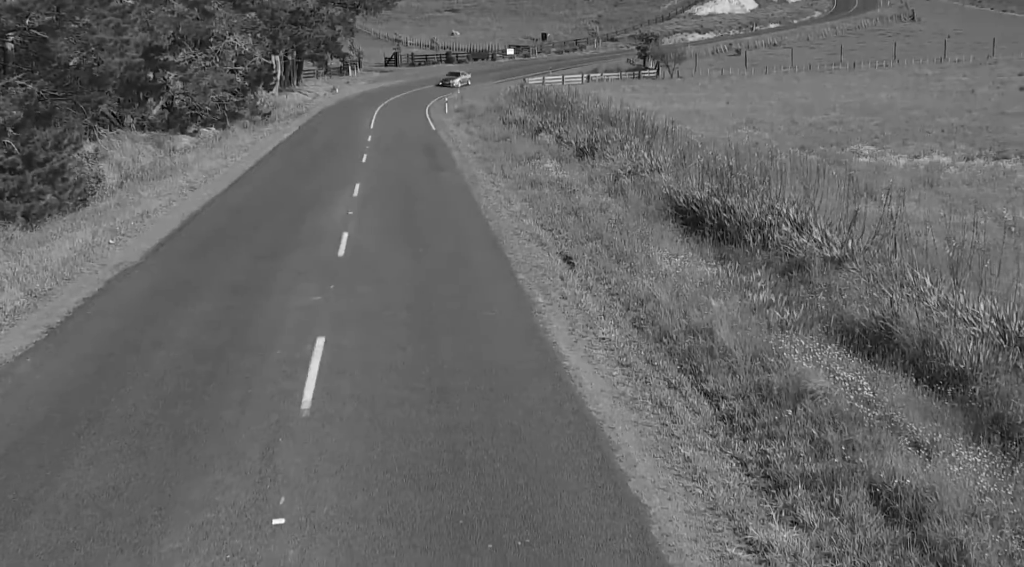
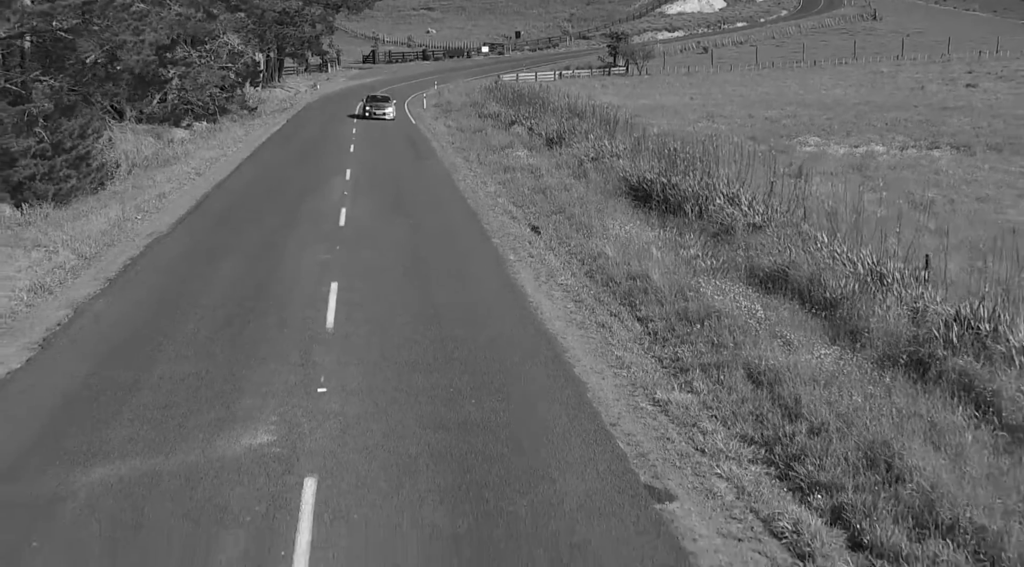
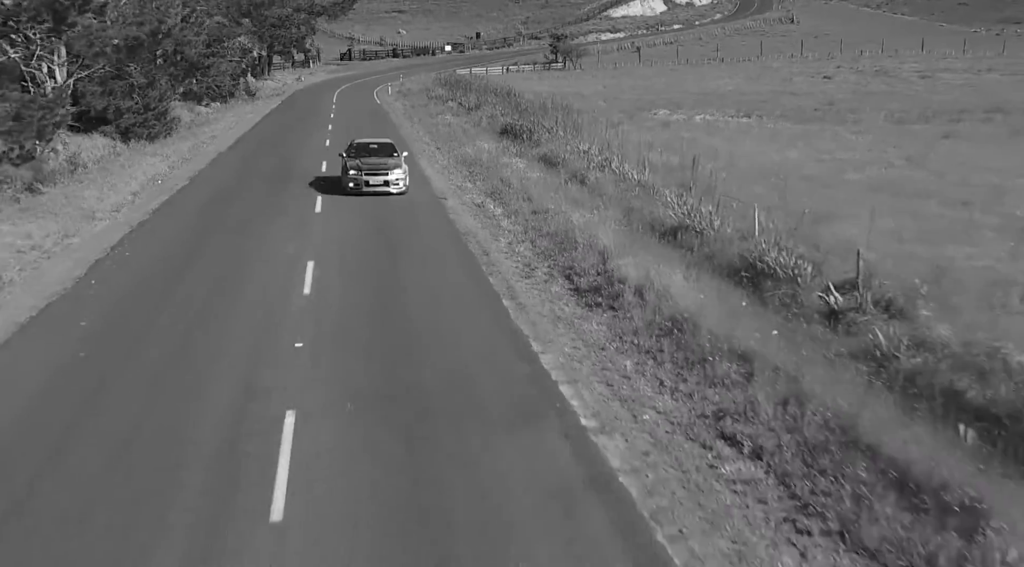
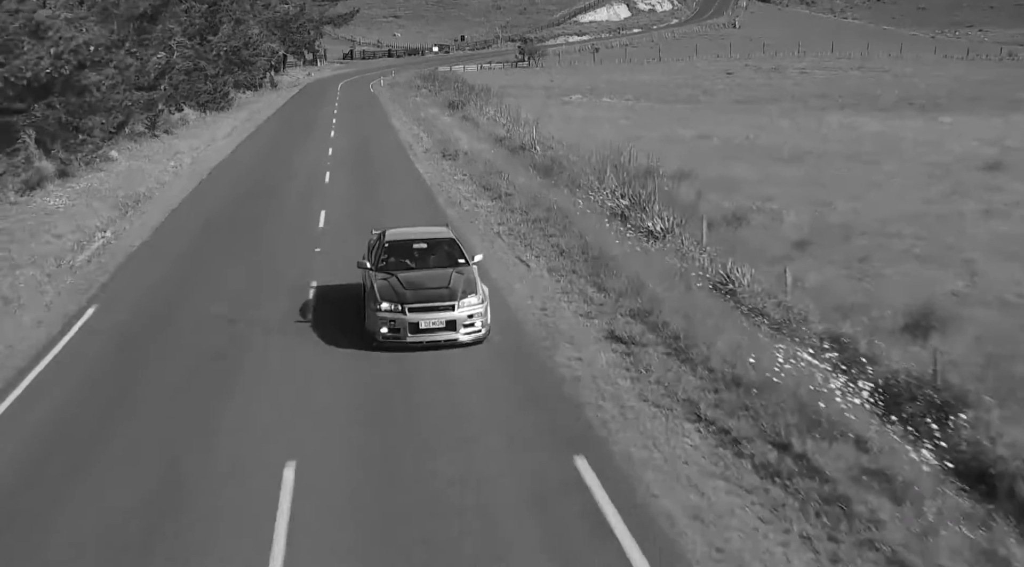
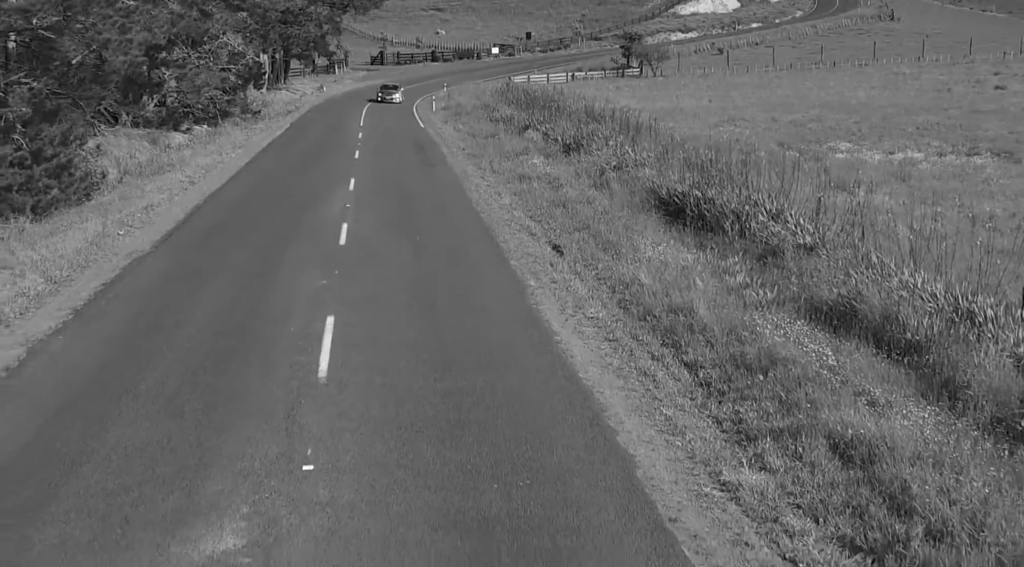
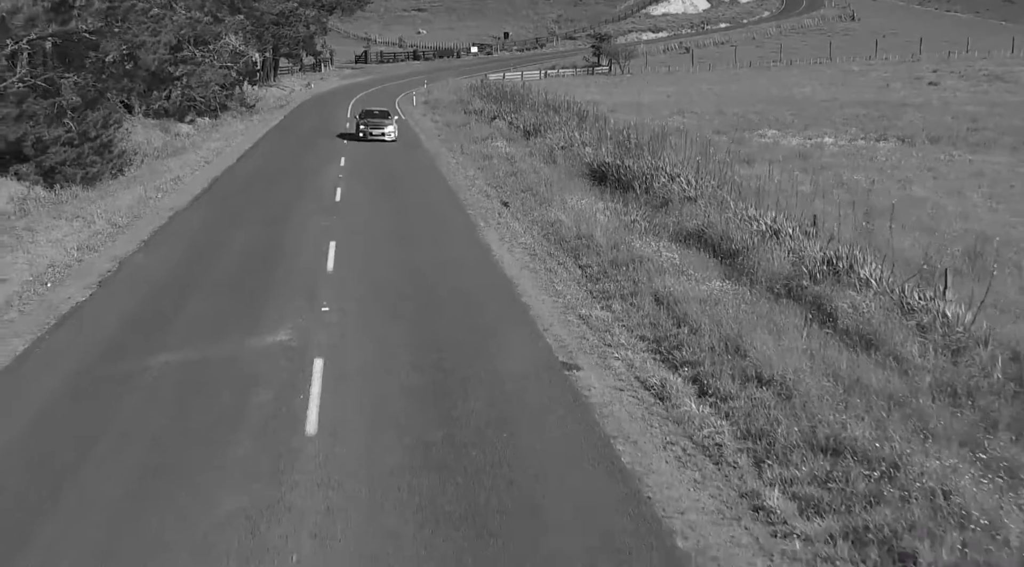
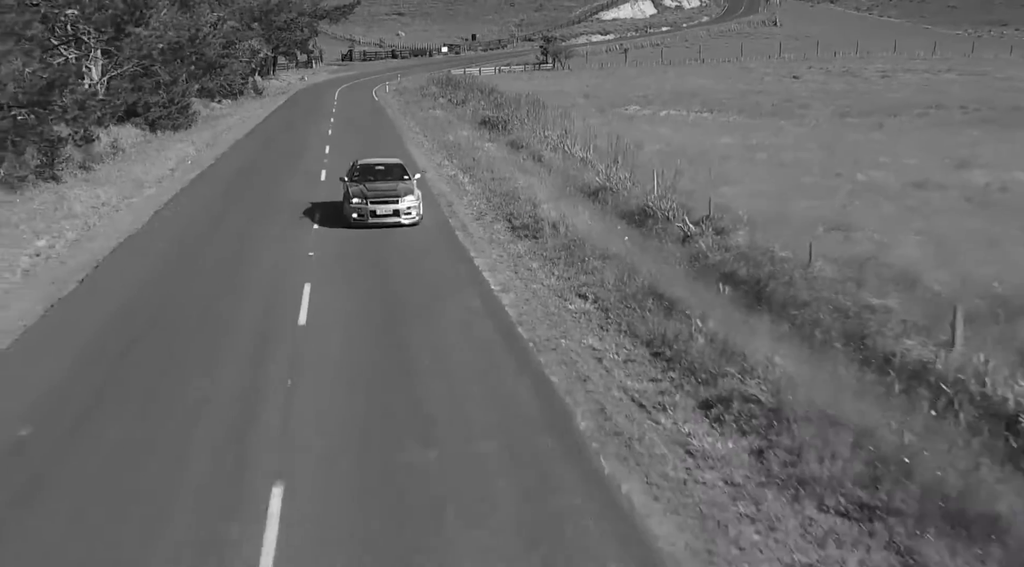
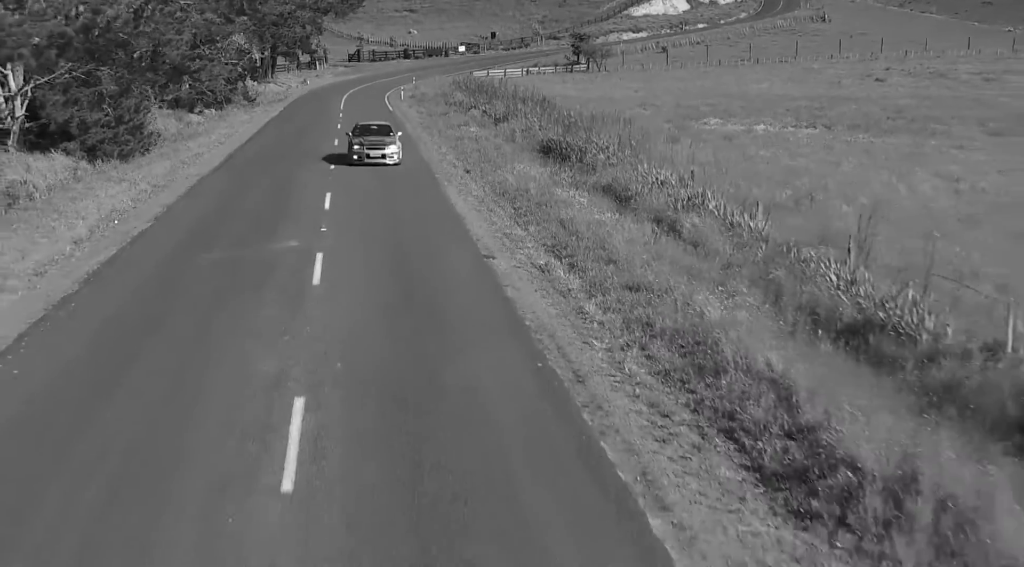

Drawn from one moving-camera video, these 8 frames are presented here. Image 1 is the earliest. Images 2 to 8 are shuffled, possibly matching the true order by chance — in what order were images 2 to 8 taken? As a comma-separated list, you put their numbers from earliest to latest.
5, 2, 6, 8, 3, 7, 4
